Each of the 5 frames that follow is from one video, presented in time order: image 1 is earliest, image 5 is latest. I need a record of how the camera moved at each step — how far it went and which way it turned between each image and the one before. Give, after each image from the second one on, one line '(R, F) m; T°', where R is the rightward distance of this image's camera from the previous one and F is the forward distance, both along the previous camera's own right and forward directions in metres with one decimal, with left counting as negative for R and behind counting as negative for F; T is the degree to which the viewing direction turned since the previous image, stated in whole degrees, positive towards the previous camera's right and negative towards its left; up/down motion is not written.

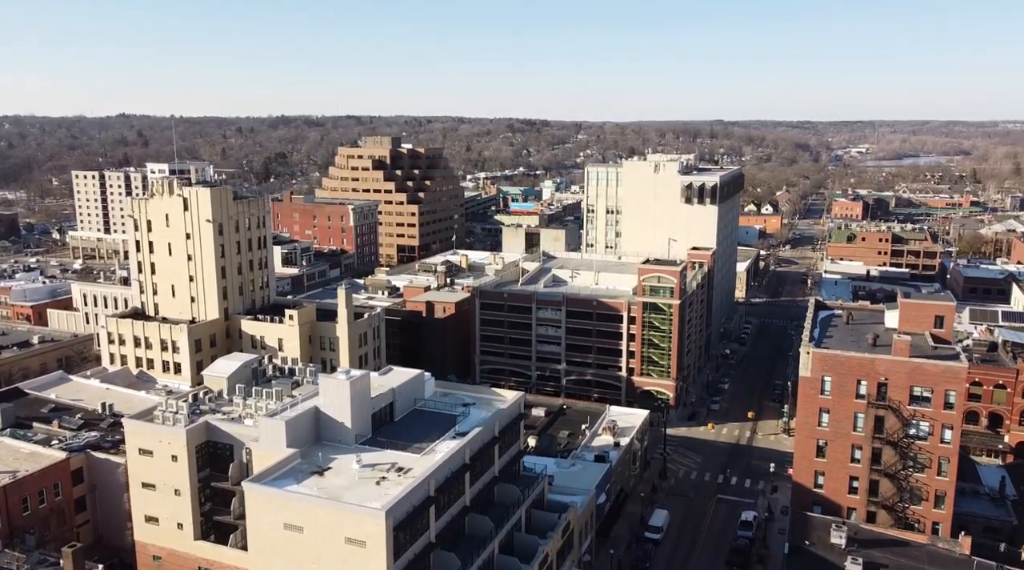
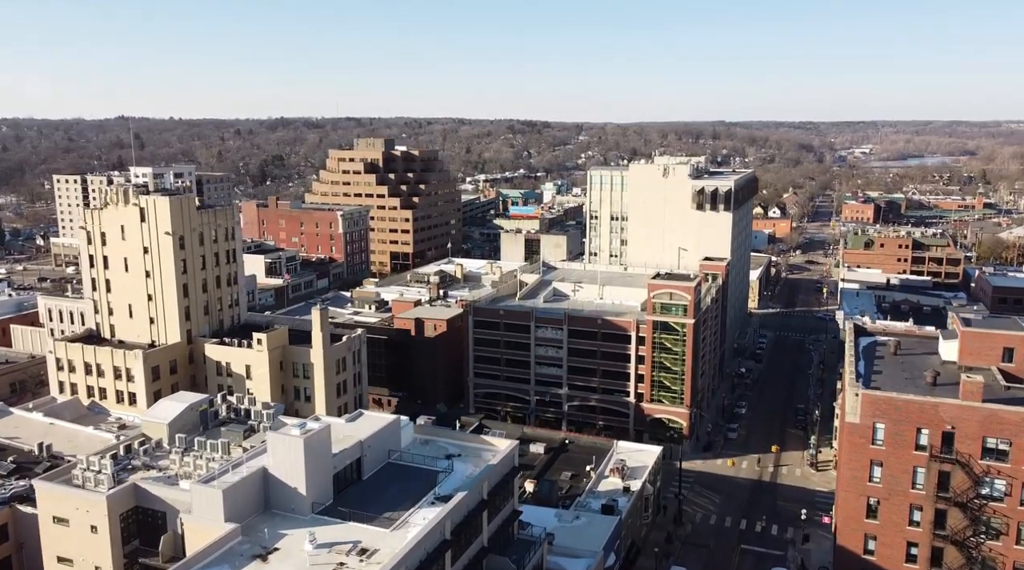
(+0.5, +9.0) m; 0°
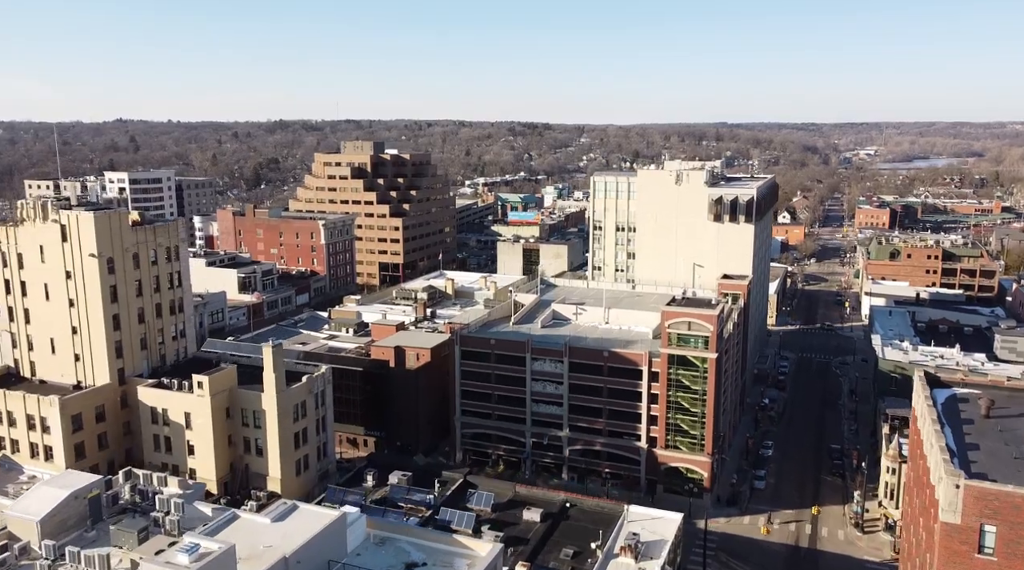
(+0.8, +12.0) m; 0°
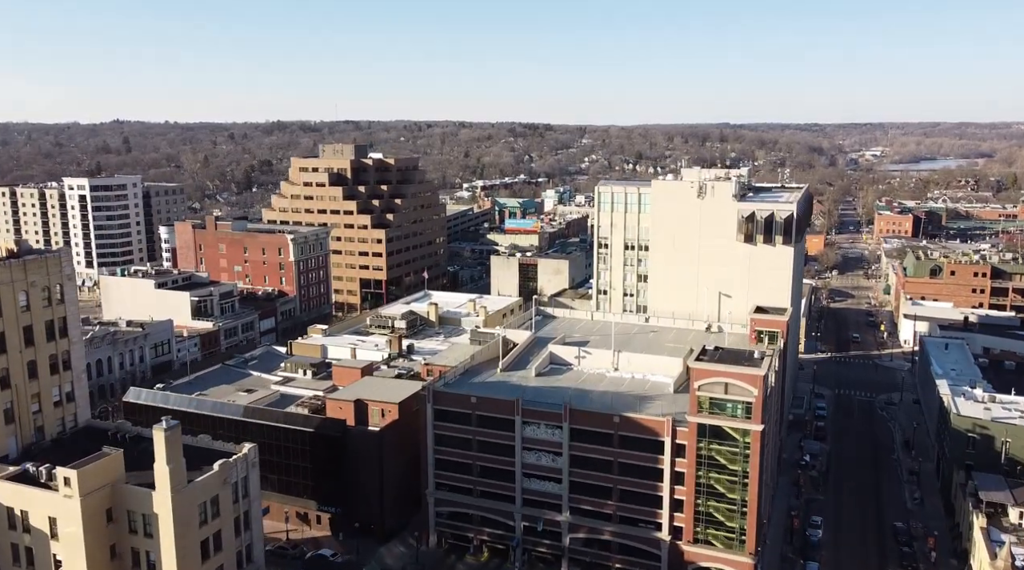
(+1.1, +16.3) m; 0°
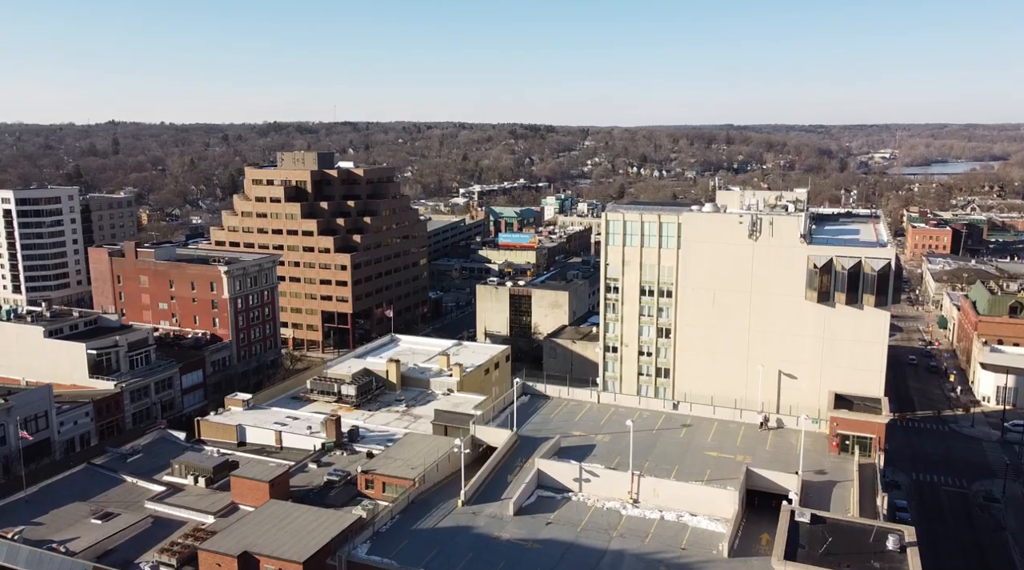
(+1.8, +23.9) m; 0°
